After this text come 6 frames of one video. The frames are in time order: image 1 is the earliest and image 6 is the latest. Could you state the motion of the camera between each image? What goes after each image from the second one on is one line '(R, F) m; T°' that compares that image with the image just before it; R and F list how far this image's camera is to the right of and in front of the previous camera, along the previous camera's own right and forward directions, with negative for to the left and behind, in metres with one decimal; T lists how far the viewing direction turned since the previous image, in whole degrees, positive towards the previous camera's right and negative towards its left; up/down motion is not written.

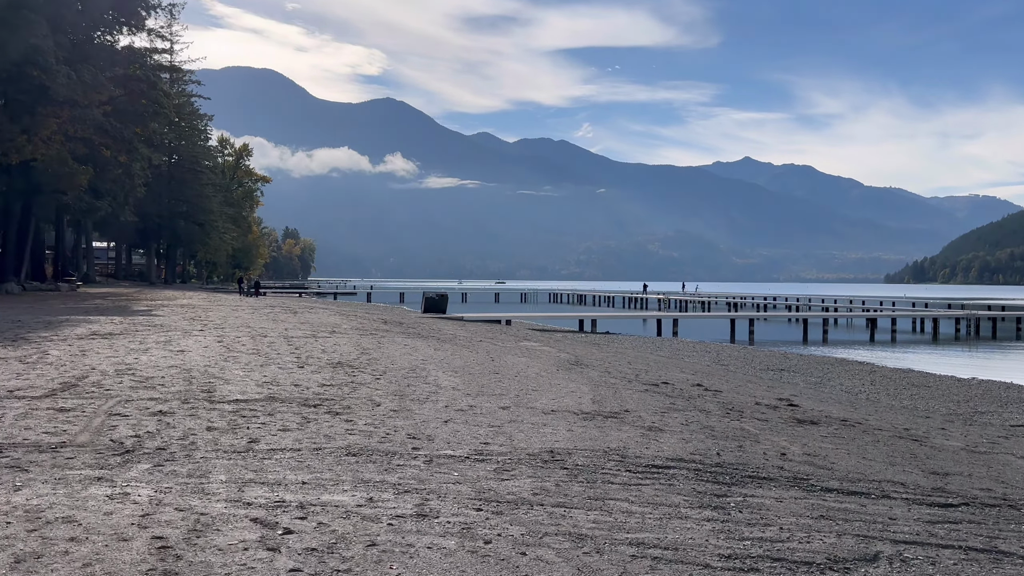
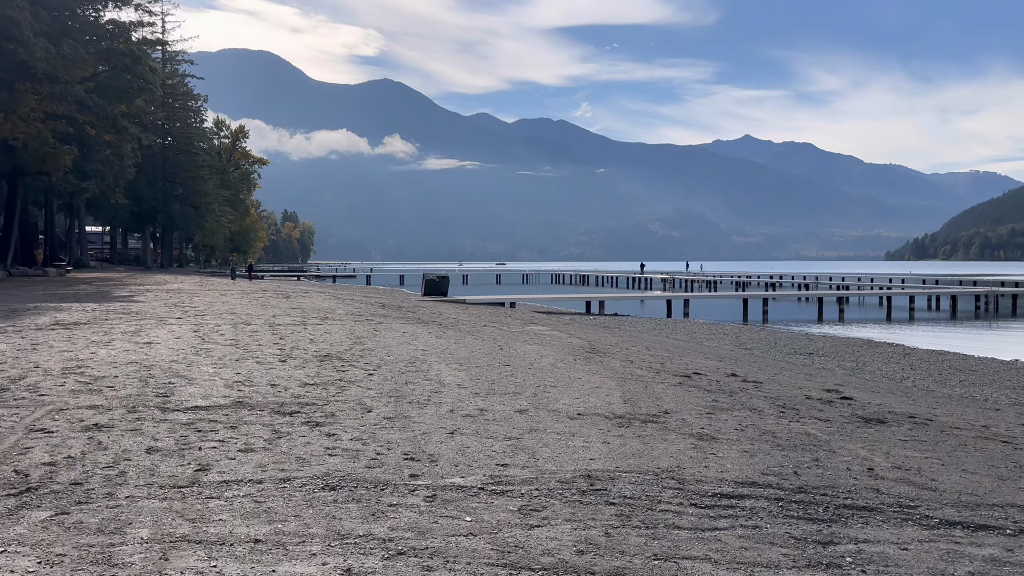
(-0.2, +2.1) m; 0°
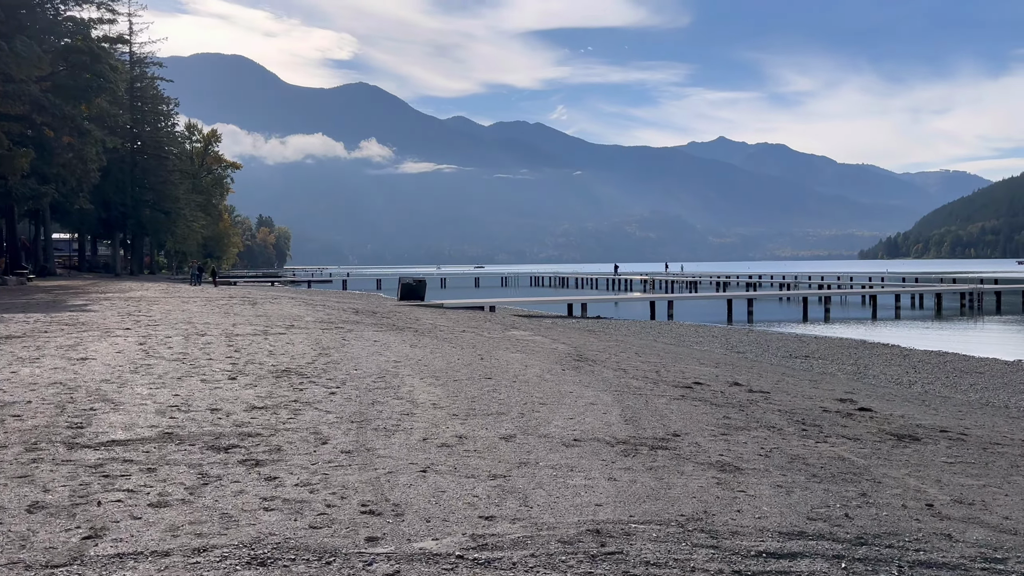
(0.0, +1.5) m; +2°
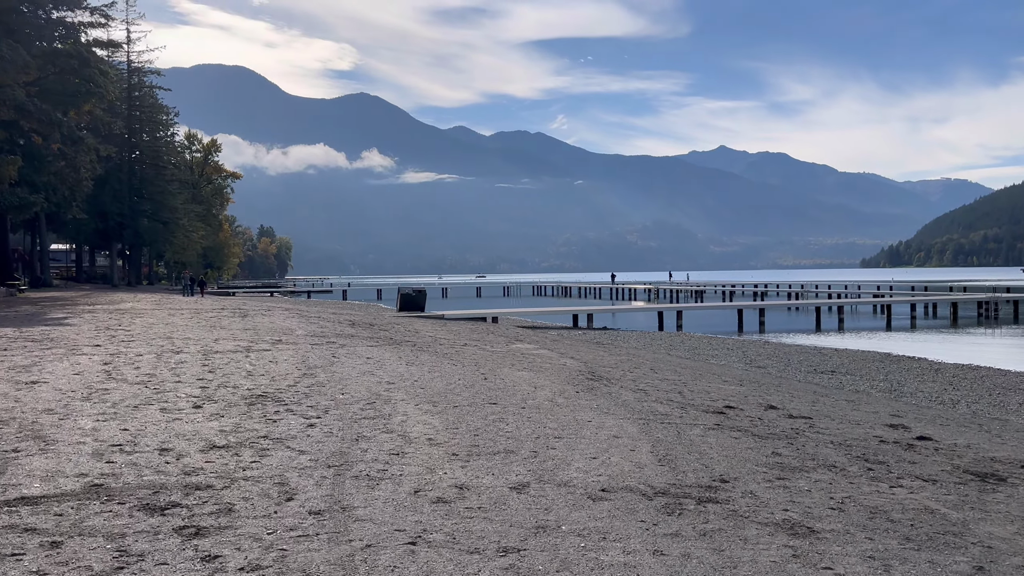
(-0.1, +1.6) m; 0°
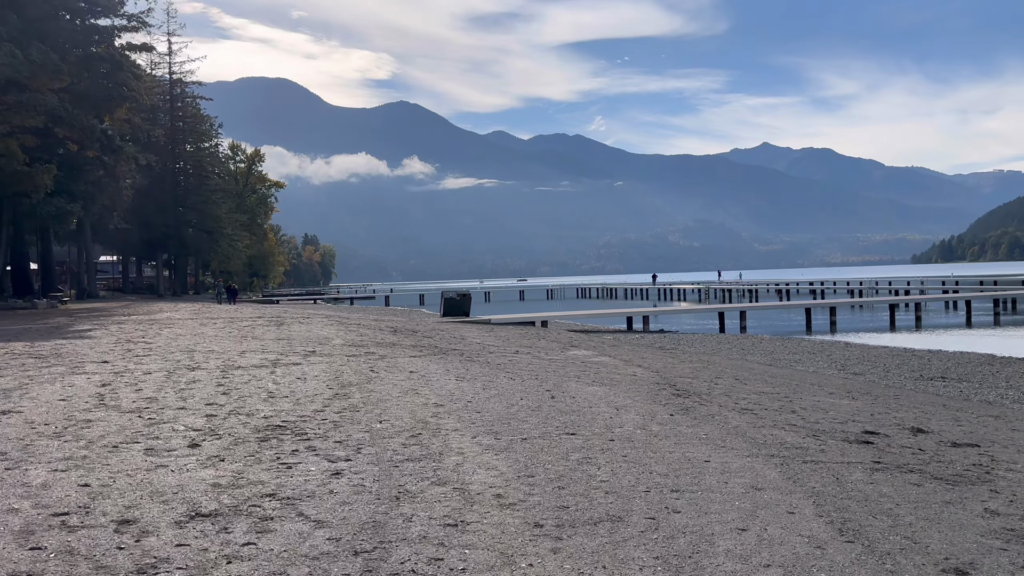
(-0.4, +2.5) m; -3°
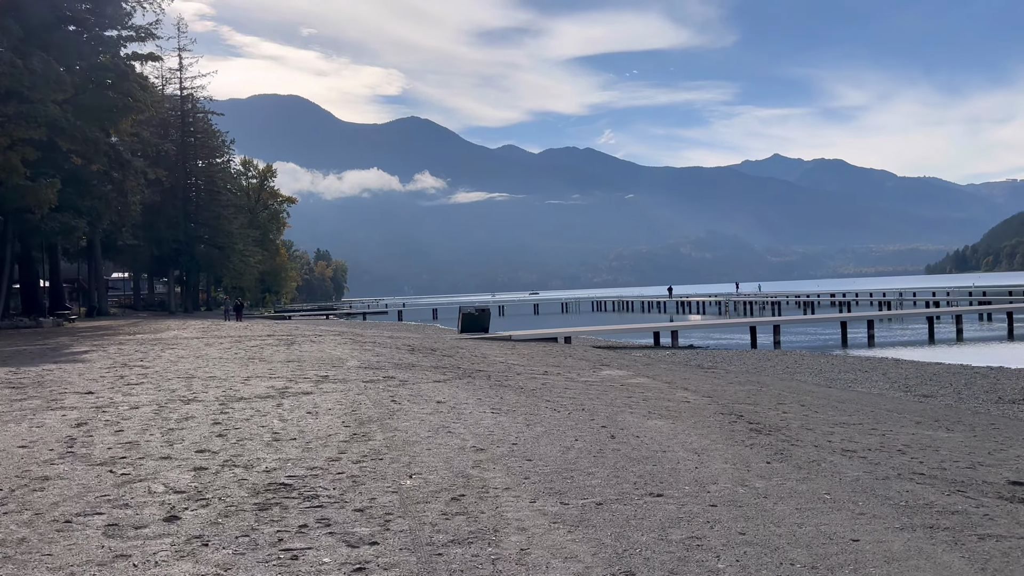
(-0.5, +1.9) m; -1°
